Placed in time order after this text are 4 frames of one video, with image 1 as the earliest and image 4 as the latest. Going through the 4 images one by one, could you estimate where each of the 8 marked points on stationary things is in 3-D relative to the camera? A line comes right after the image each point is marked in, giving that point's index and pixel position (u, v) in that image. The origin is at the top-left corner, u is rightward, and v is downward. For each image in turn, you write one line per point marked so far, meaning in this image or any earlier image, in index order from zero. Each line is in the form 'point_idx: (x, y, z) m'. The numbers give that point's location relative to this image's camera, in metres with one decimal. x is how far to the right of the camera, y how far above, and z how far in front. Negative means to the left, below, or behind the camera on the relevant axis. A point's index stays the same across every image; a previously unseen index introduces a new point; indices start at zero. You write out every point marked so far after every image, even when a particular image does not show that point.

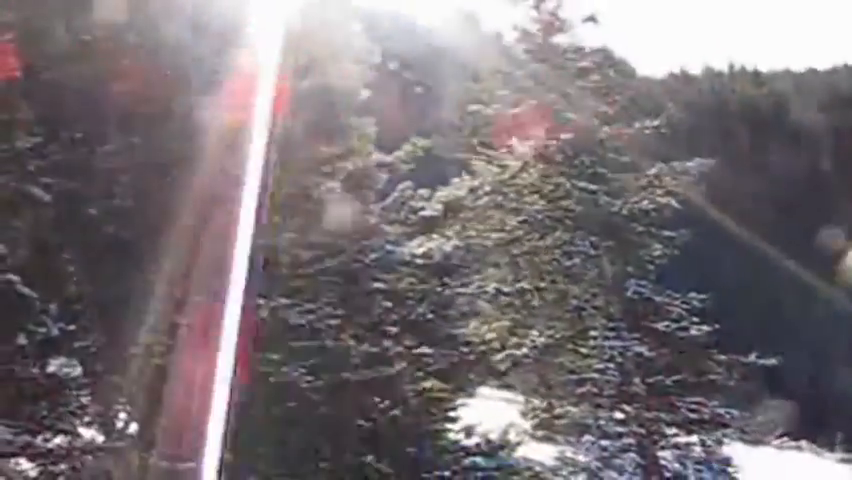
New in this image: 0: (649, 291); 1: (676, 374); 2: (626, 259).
0: (+0.8, -0.2, +6.6) m
1: (+0.9, -0.5, +6.6) m
2: (+0.7, 0.0, +6.6) m
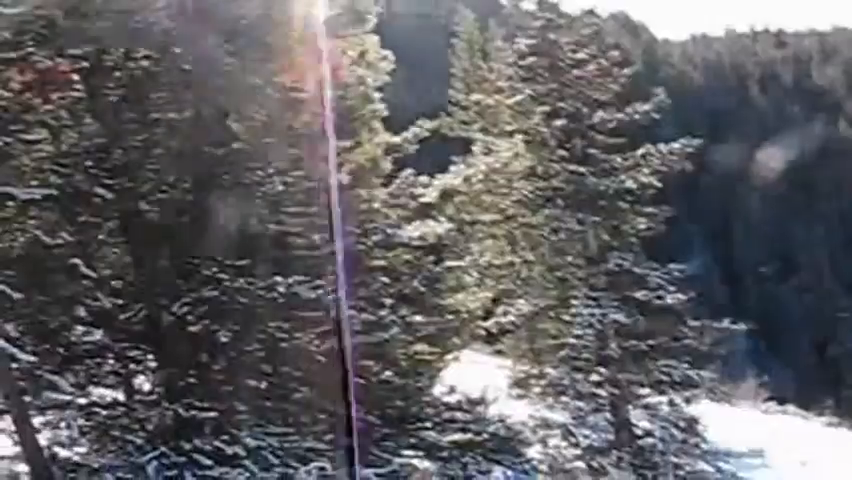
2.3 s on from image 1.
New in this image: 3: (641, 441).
0: (+0.8, -0.1, +7.4) m
1: (+0.9, -0.4, +7.3) m
2: (+0.7, +0.1, +7.3) m
3: (+0.9, -0.8, +7.5) m
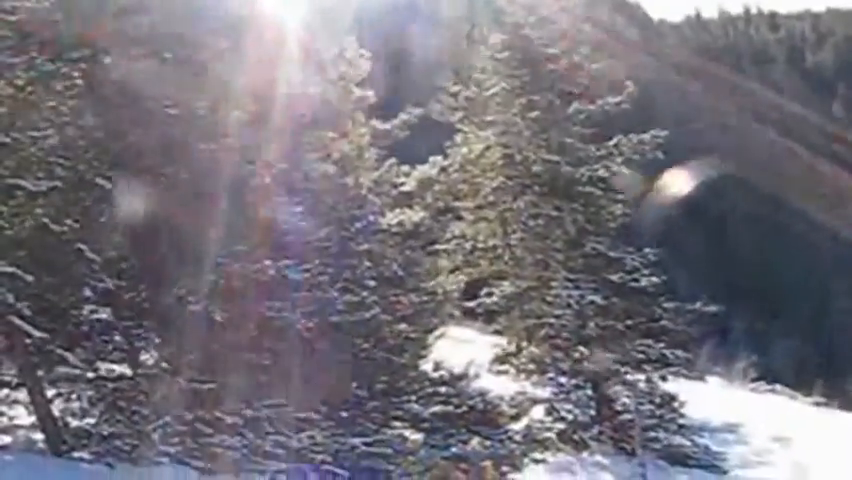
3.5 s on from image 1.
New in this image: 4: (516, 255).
0: (+0.8, 0.0, +7.7) m
1: (+0.9, -0.3, +7.7) m
2: (+0.6, +0.2, +7.7) m
3: (+0.9, -0.8, +7.9) m
4: (+0.4, -0.1, +7.6) m
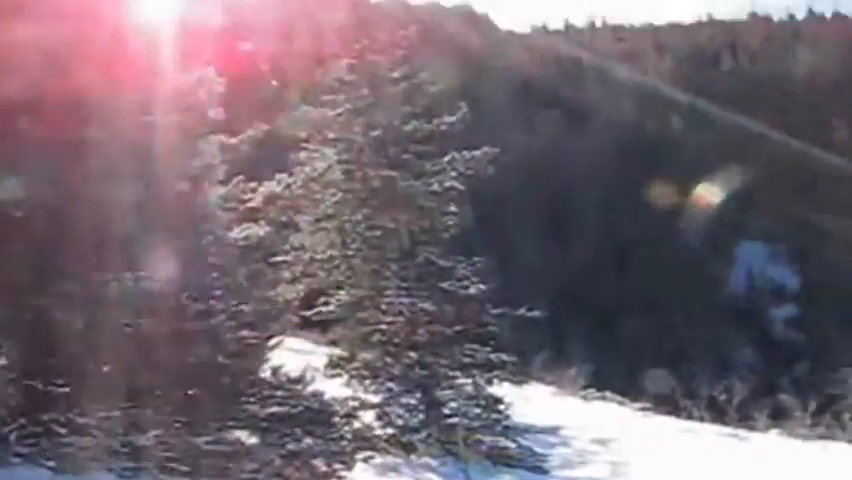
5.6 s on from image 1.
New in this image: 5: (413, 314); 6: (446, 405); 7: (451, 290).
0: (+0.2, -0.1, +8.2) m
1: (+0.3, -0.4, +8.2) m
2: (0.0, +0.1, +8.1) m
3: (+0.2, -0.8, +8.4) m
4: (-0.2, -0.1, +8.0) m
5: (+0.1, -0.4, +8.0) m
6: (+0.2, -0.7, +8.2) m
7: (+0.2, -0.2, +8.2) m
